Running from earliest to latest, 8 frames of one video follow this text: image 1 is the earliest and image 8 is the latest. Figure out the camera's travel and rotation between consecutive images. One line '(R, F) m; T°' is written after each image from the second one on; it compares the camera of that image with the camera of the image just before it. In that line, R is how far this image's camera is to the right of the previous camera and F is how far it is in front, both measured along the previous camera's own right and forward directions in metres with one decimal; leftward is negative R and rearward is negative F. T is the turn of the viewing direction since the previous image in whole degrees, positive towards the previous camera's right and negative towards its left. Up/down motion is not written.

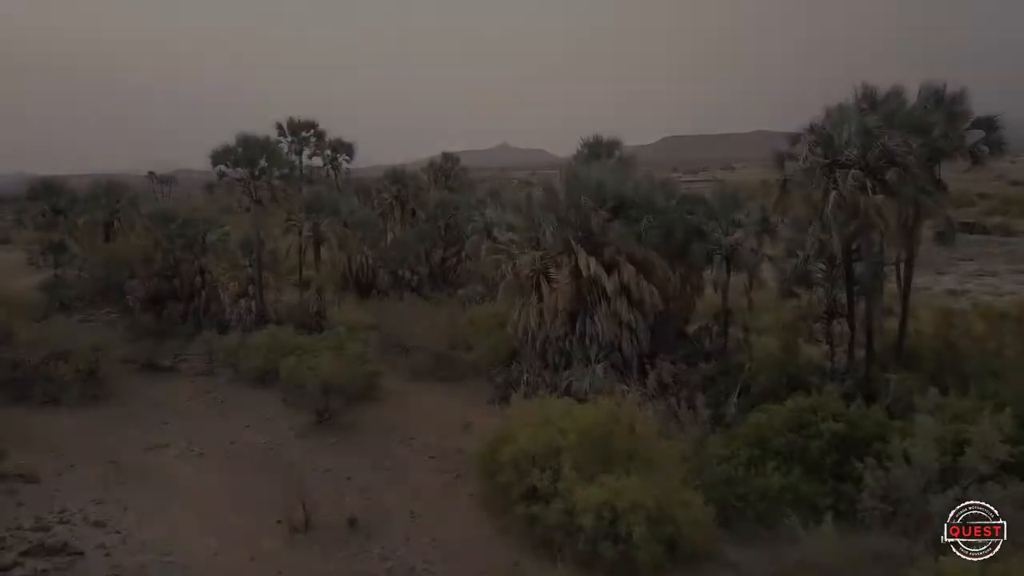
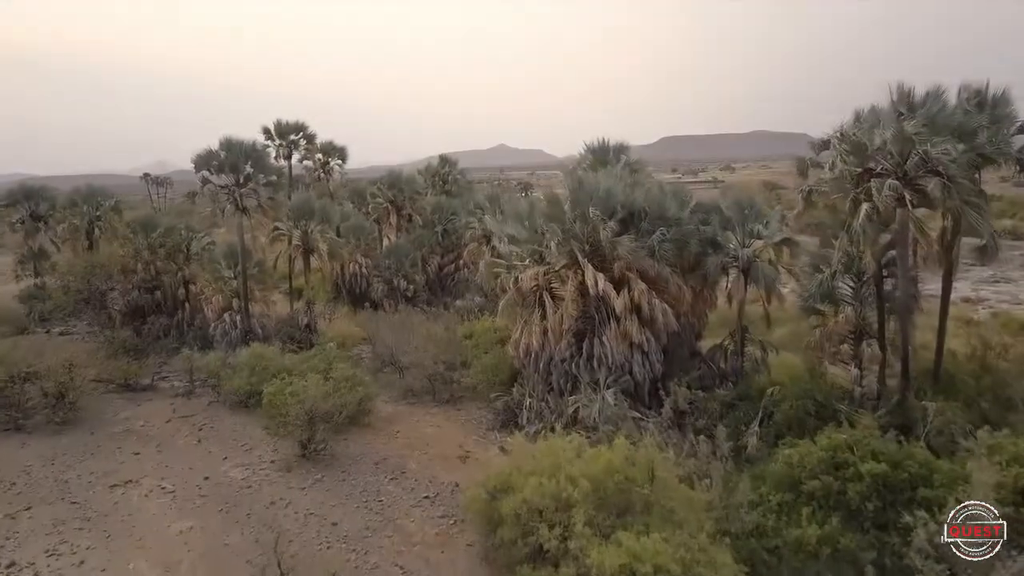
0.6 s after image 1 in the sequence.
(0.0, +1.0) m; 0°
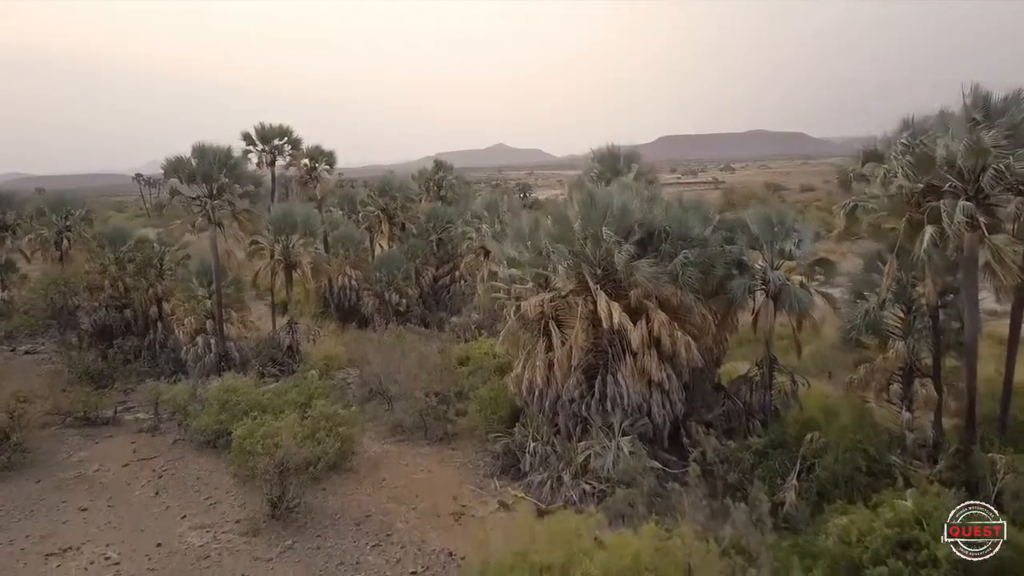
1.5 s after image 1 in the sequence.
(0.0, +1.5) m; 0°
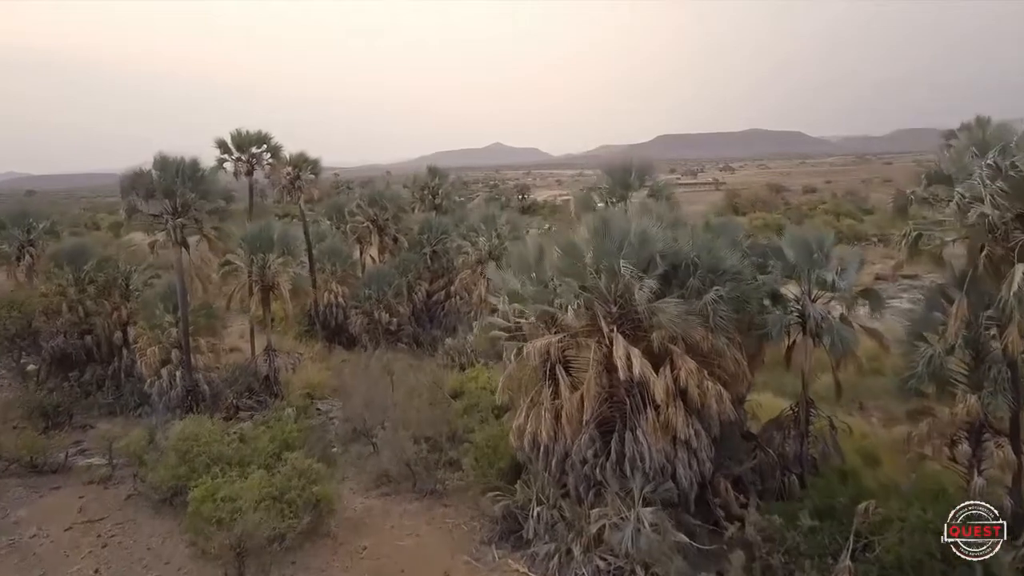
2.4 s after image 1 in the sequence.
(0.0, +1.6) m; 0°
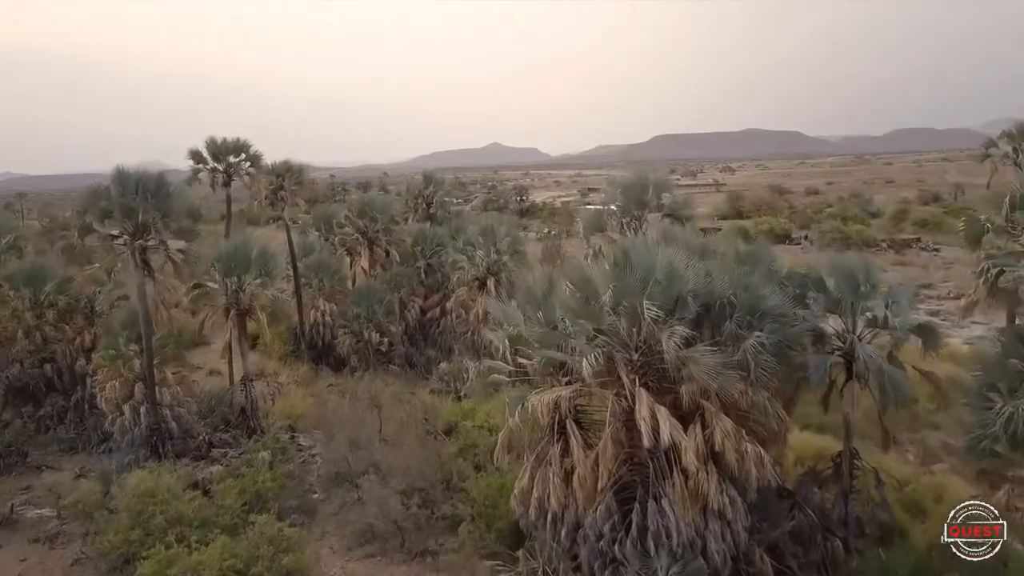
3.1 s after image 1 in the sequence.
(0.0, +1.4) m; 0°
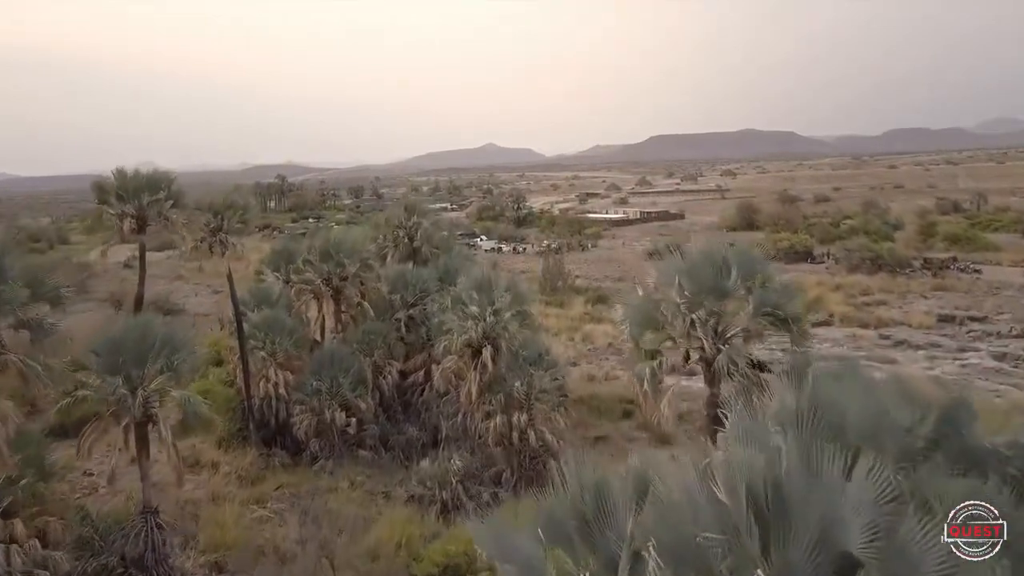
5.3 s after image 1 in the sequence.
(-0.1, +4.0) m; 0°
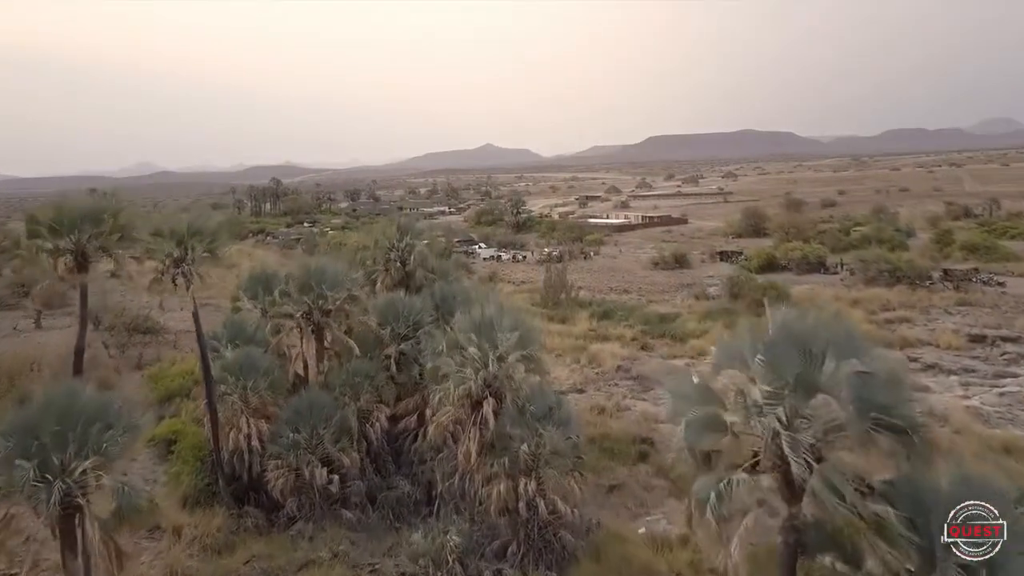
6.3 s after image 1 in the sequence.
(-0.1, +1.9) m; 0°
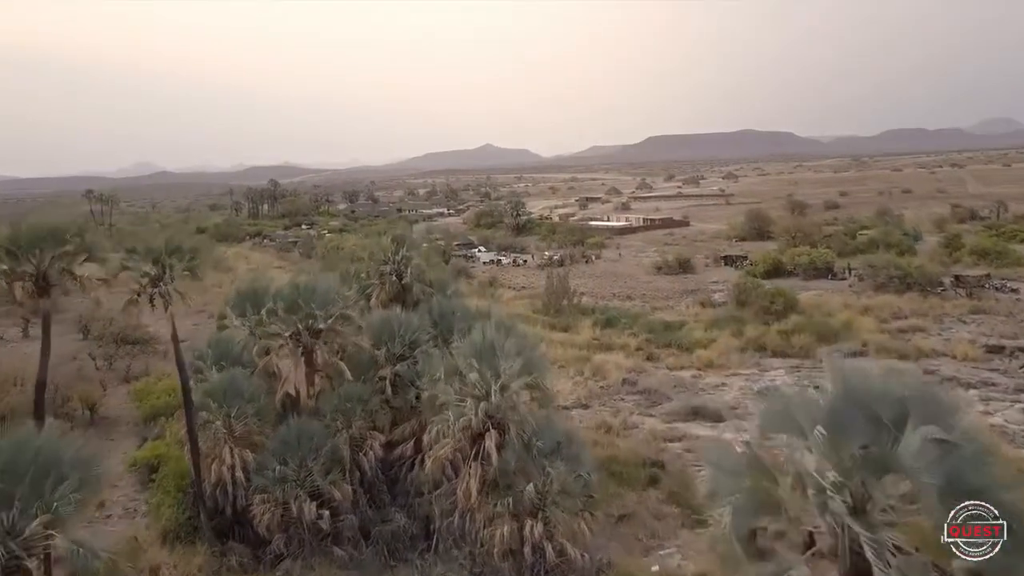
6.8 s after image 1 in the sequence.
(-0.1, +0.9) m; 0°
